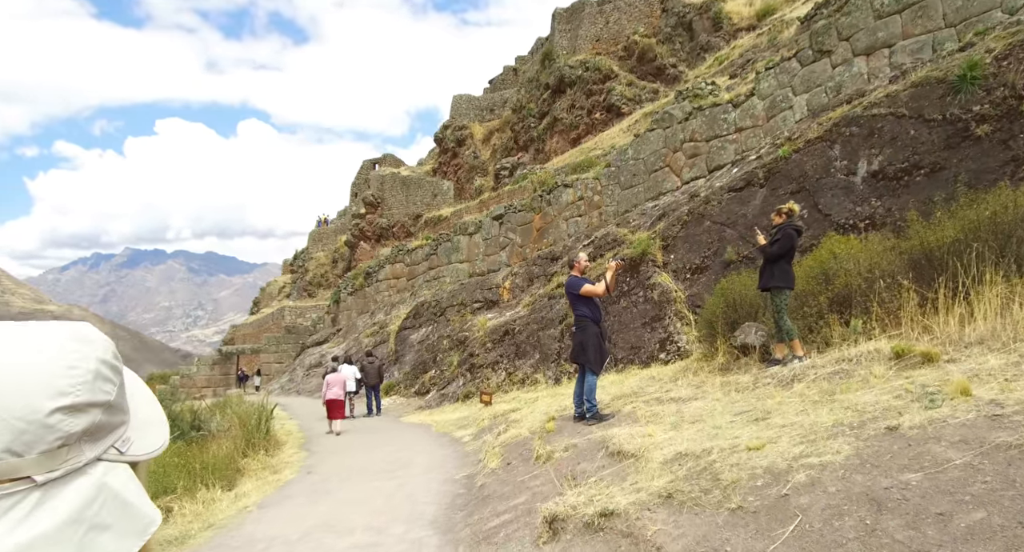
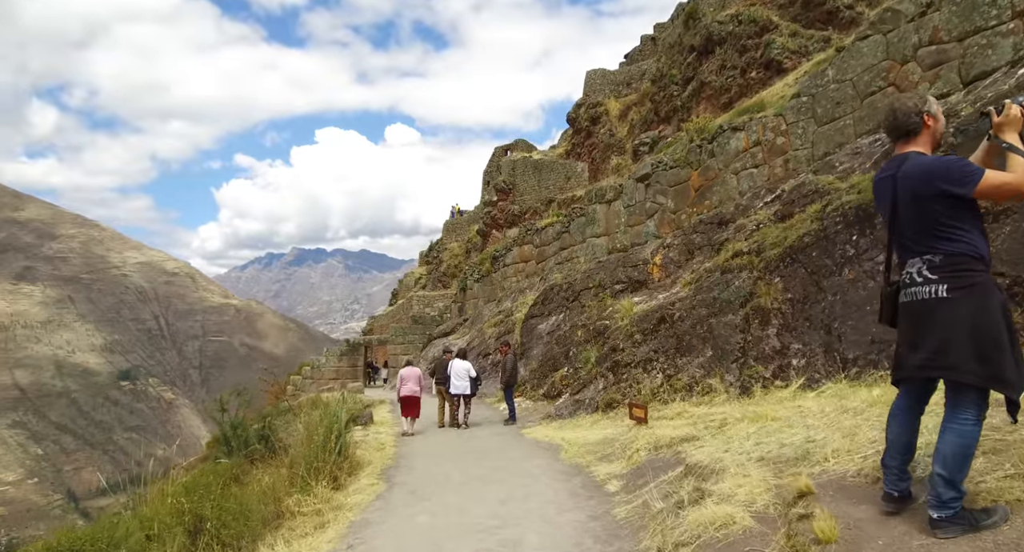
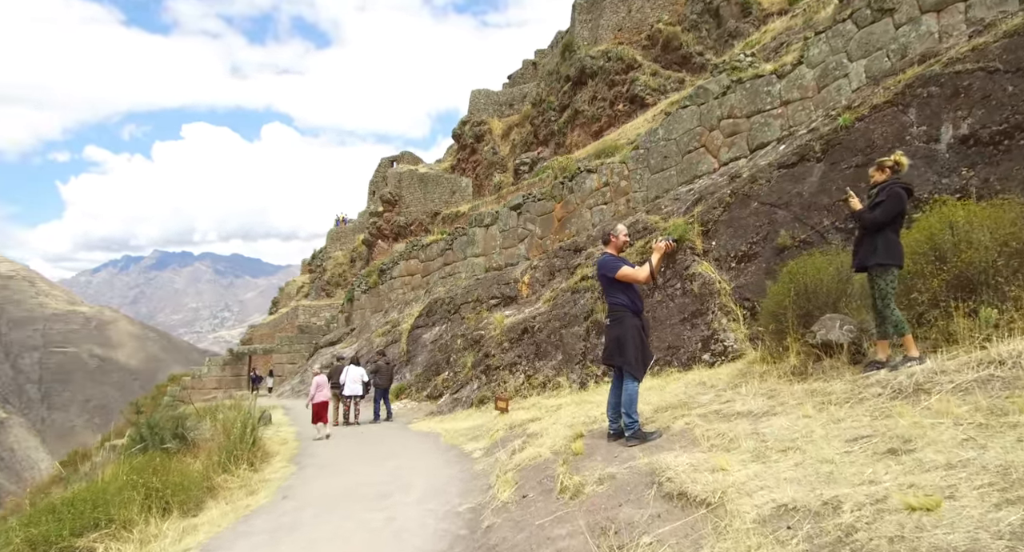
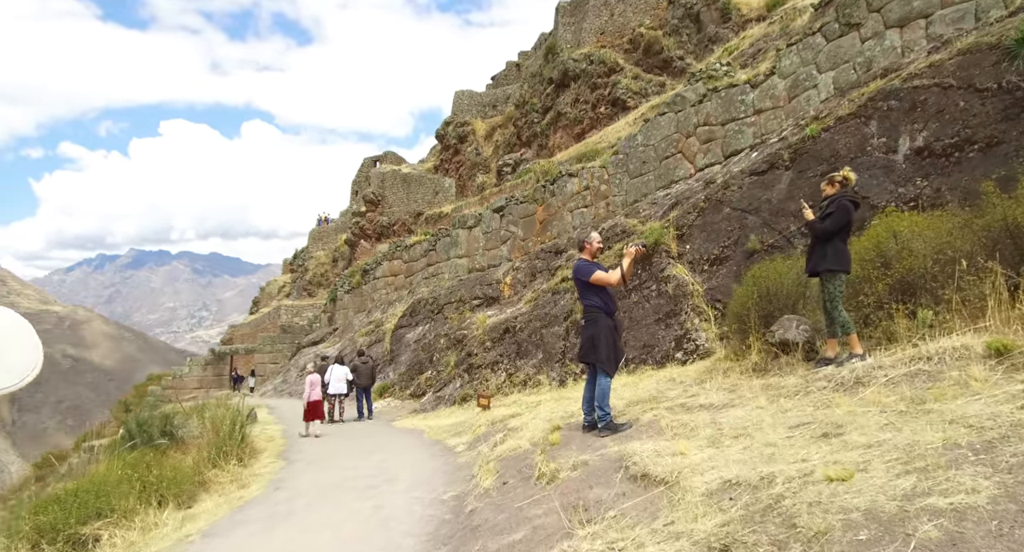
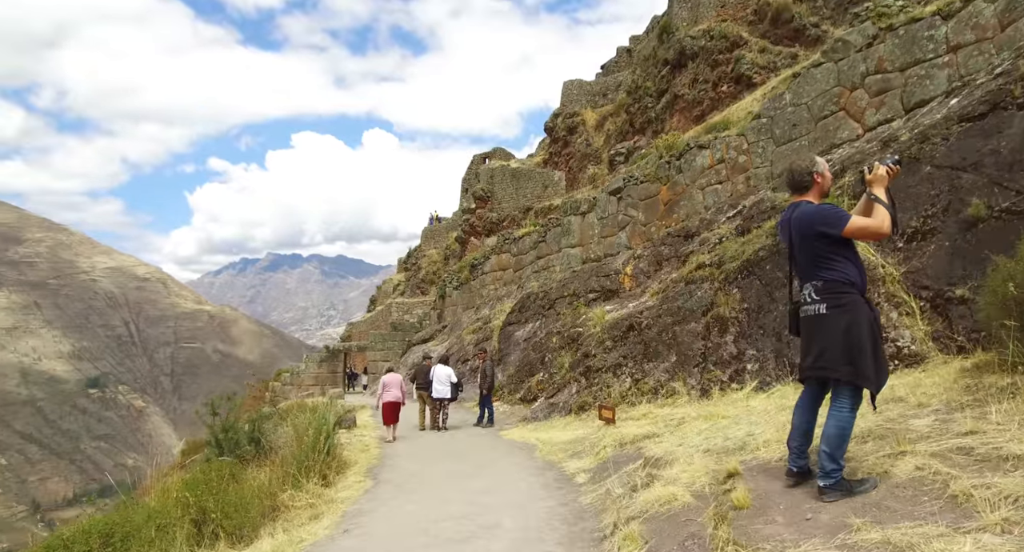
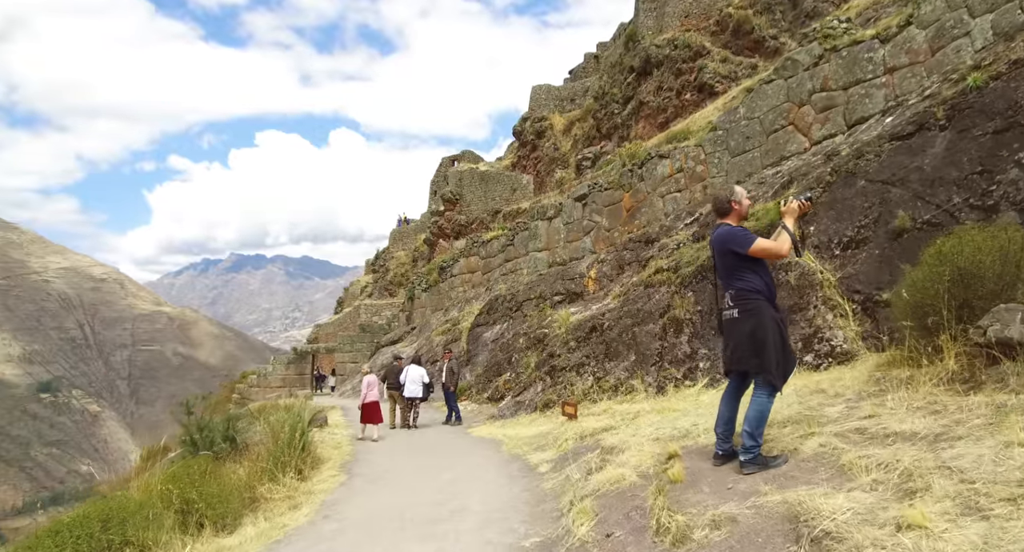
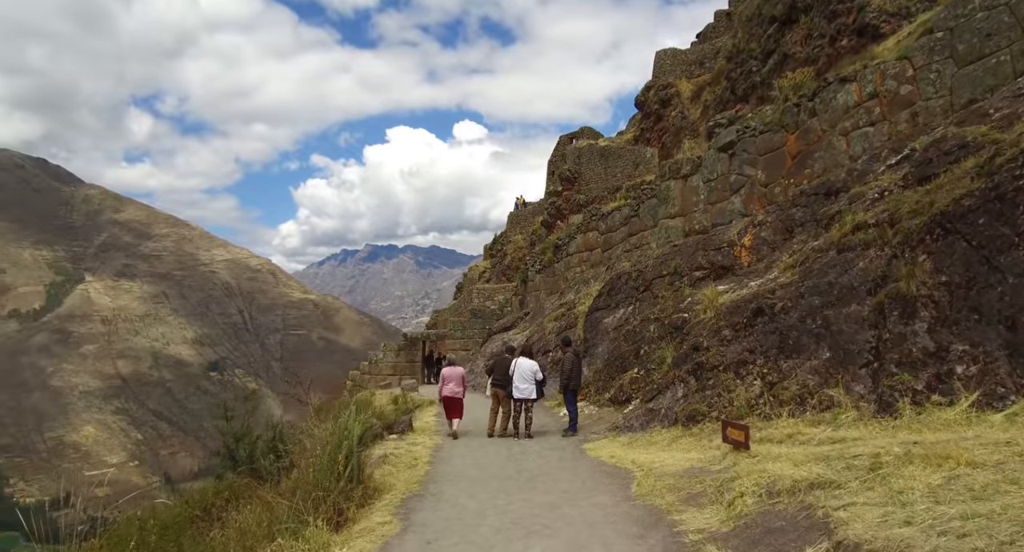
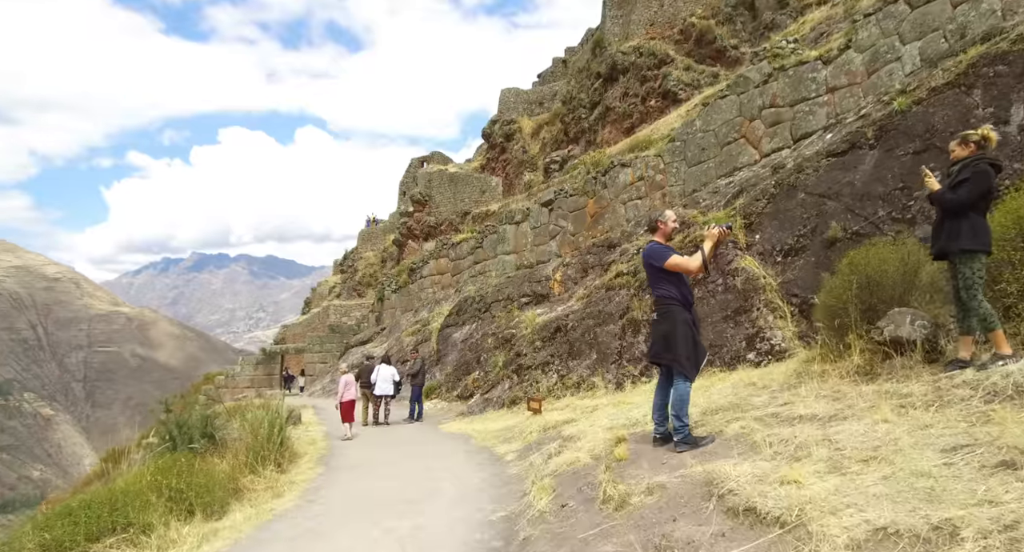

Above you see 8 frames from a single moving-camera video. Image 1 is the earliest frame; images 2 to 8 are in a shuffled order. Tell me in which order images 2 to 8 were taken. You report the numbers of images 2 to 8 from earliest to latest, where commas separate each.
4, 3, 8, 6, 5, 2, 7
